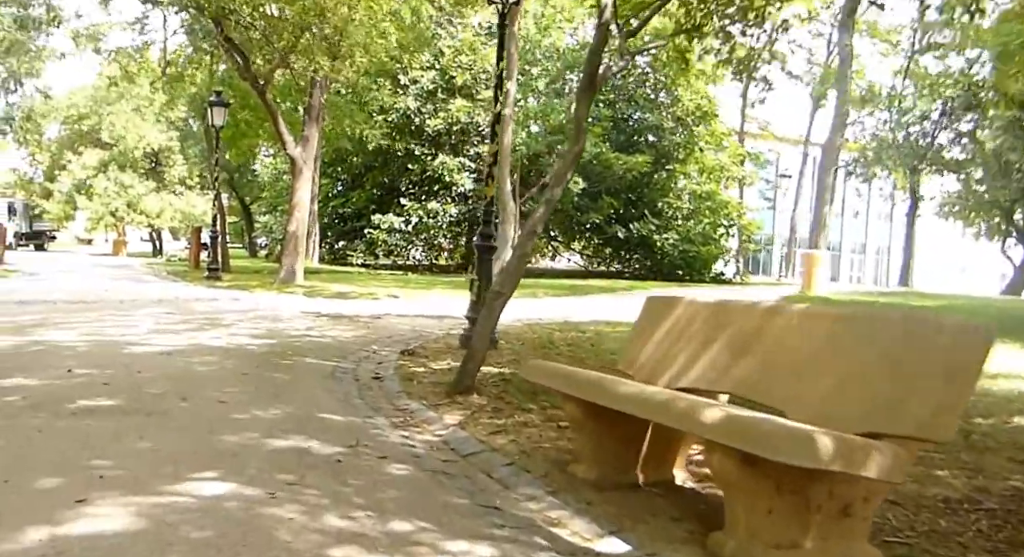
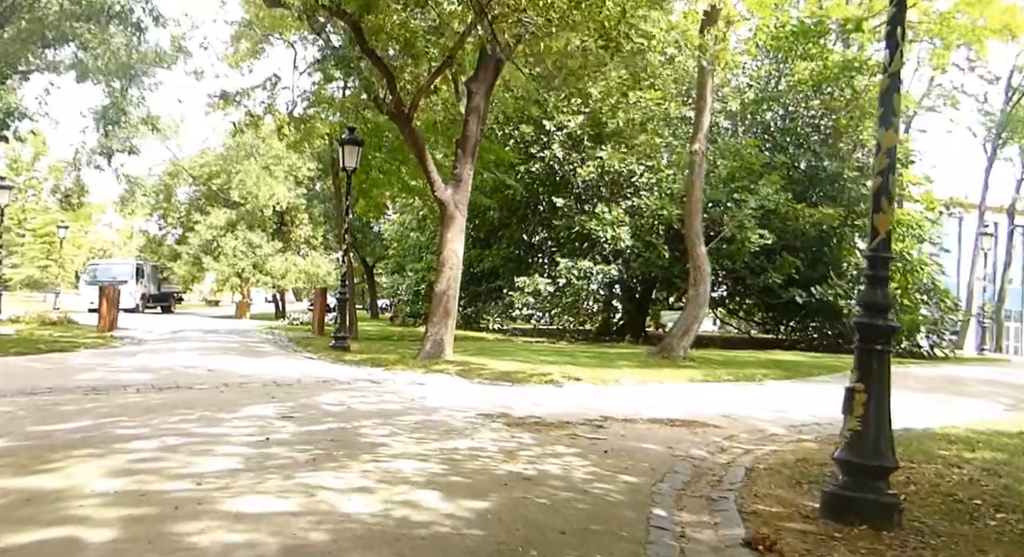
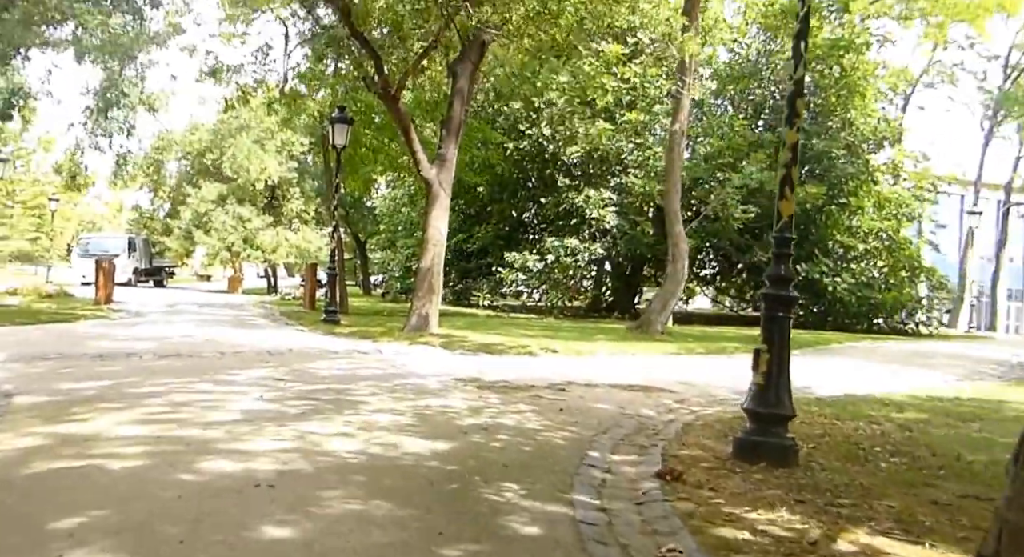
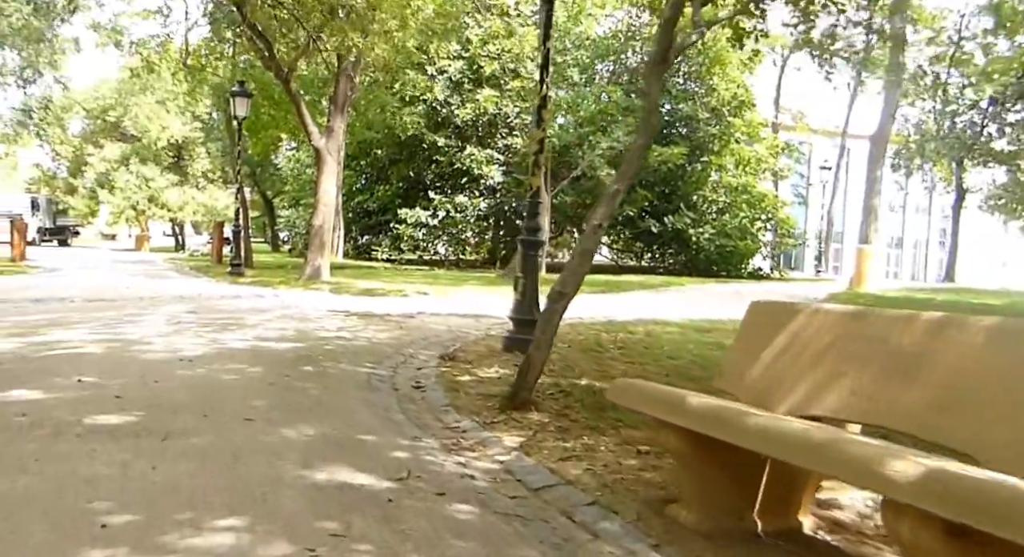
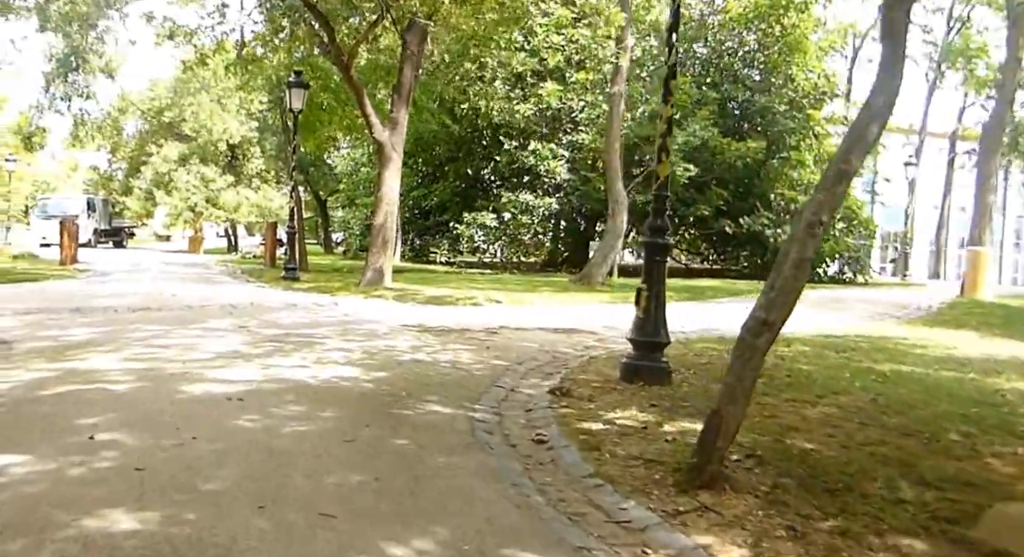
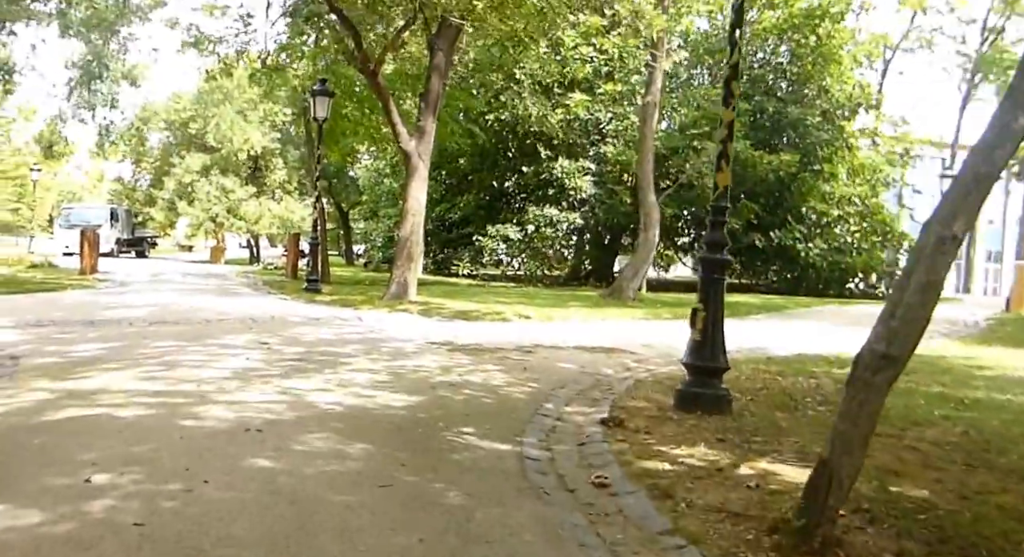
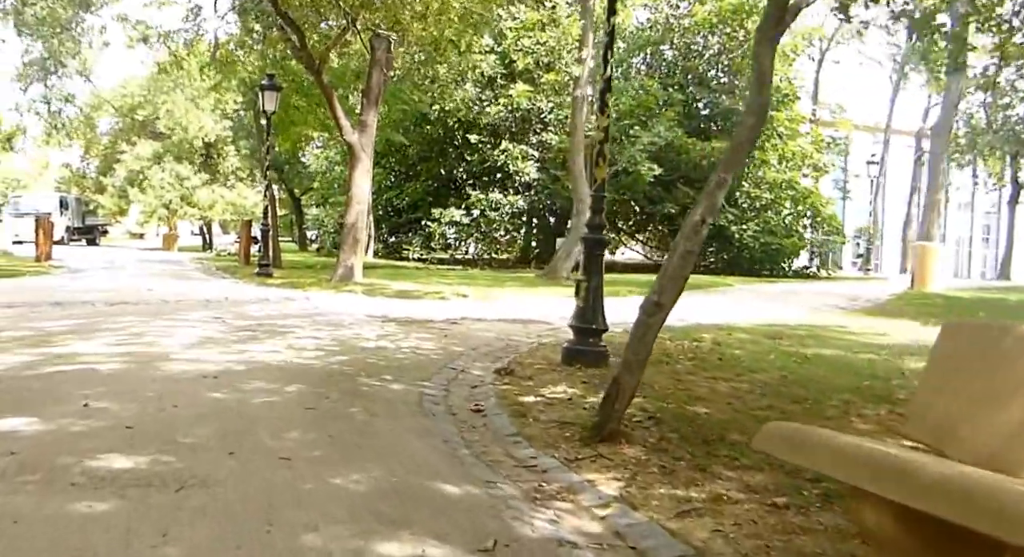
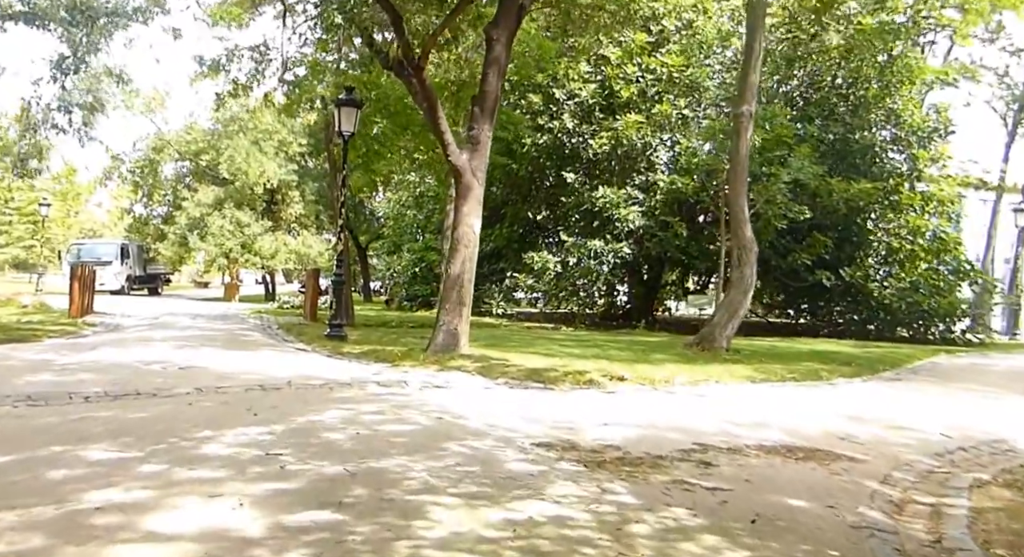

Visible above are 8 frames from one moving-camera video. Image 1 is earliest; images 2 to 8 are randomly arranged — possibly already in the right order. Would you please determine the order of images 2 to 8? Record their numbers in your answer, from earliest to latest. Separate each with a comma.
4, 7, 5, 6, 3, 2, 8
